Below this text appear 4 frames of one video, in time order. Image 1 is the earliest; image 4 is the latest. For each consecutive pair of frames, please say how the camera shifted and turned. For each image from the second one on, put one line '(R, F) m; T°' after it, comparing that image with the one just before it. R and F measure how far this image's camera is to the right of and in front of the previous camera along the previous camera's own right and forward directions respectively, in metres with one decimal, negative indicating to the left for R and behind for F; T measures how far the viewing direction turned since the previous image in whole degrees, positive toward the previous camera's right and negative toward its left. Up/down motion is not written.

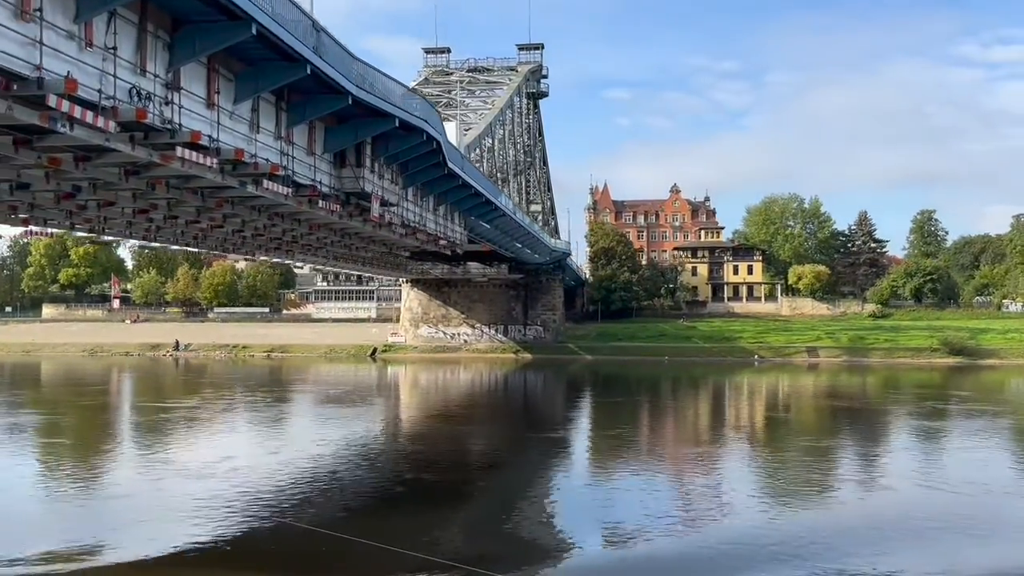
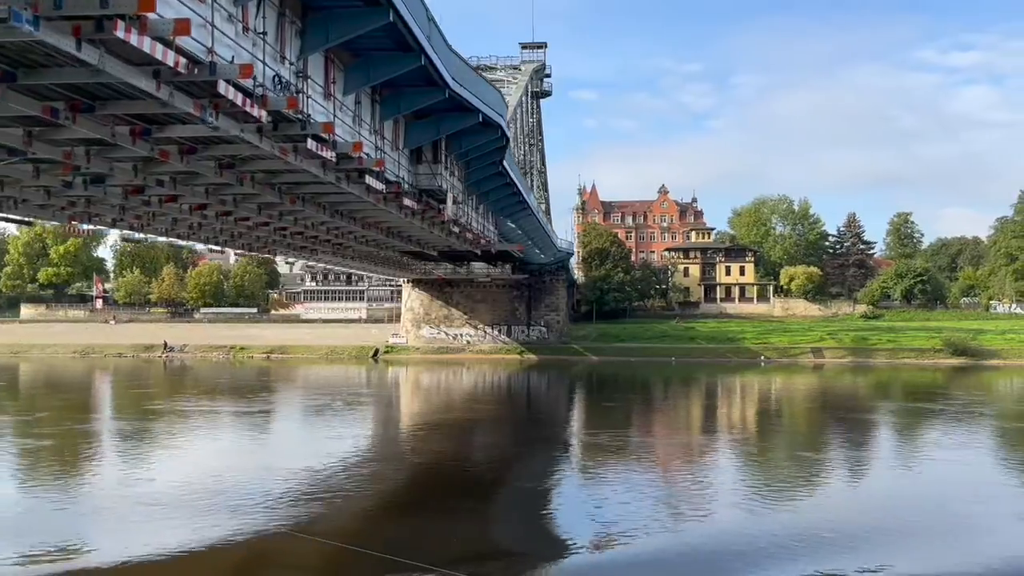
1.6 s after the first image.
(-1.6, +0.3) m; +2°
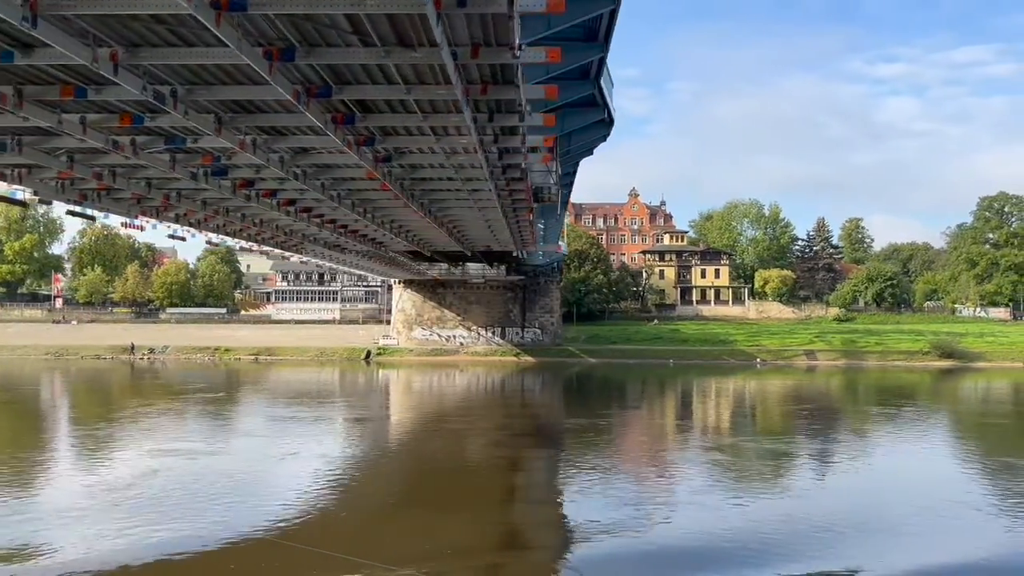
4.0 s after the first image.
(-2.5, +0.4) m; +4°
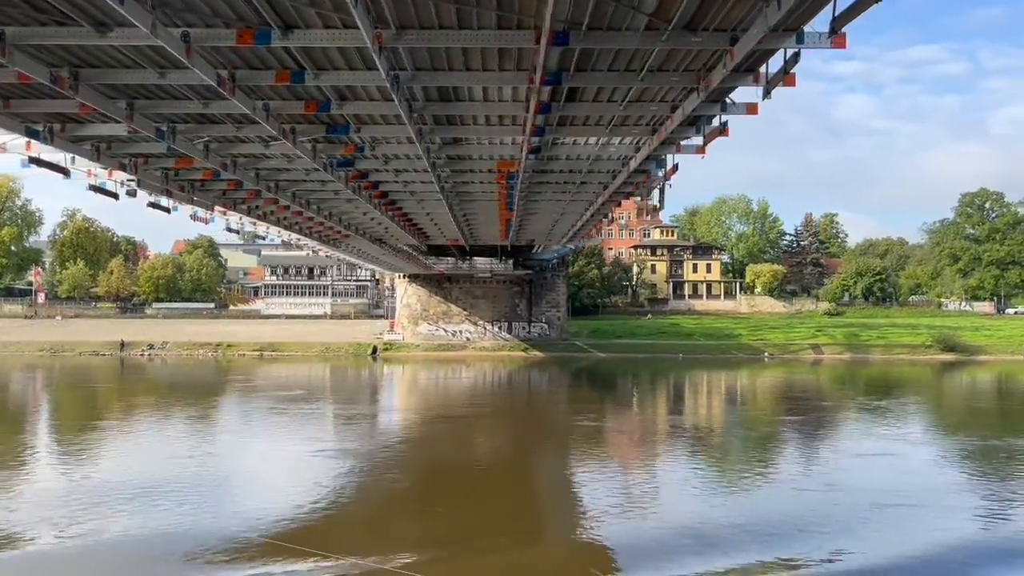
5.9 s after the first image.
(-2.0, +0.2) m; +2°
